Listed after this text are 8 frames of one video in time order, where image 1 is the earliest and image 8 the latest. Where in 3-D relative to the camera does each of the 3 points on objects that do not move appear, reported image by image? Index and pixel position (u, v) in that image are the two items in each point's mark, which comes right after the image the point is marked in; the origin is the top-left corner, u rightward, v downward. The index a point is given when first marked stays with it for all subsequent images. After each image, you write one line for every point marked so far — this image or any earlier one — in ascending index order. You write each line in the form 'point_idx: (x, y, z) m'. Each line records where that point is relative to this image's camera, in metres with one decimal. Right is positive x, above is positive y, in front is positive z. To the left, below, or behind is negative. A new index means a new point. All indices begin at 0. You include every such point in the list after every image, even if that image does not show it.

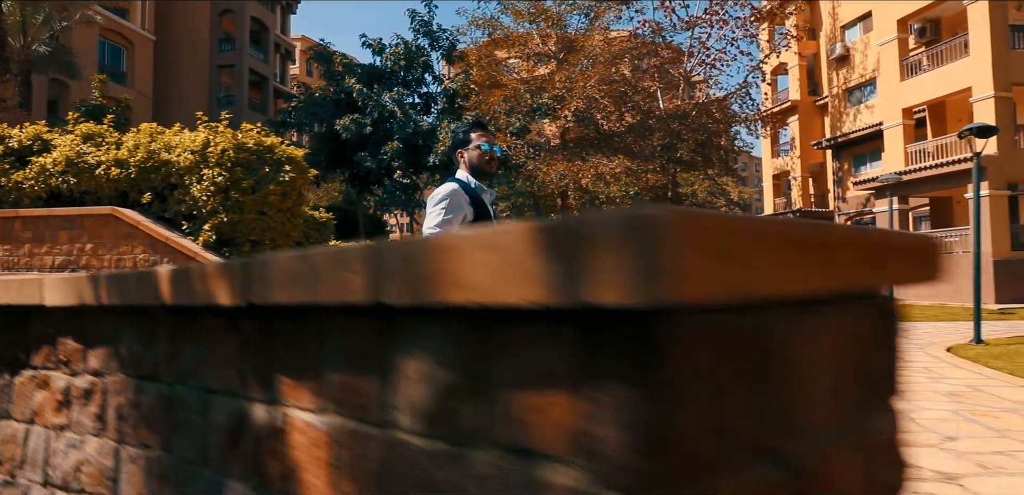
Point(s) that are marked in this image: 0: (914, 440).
0: (+2.9, -1.4, +5.3) m
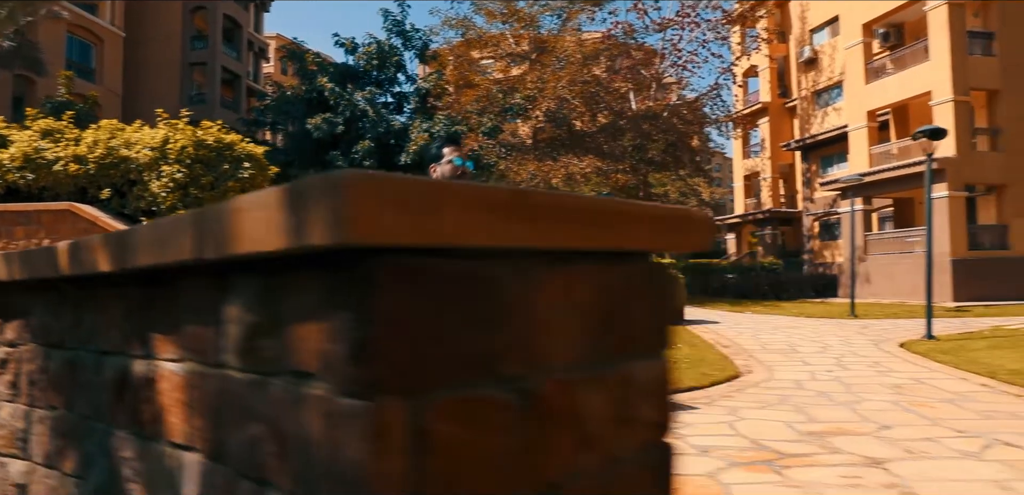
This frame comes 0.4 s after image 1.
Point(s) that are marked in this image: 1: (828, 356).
0: (+2.6, -1.4, +5.6) m
1: (+4.4, -1.5, +10.2) m
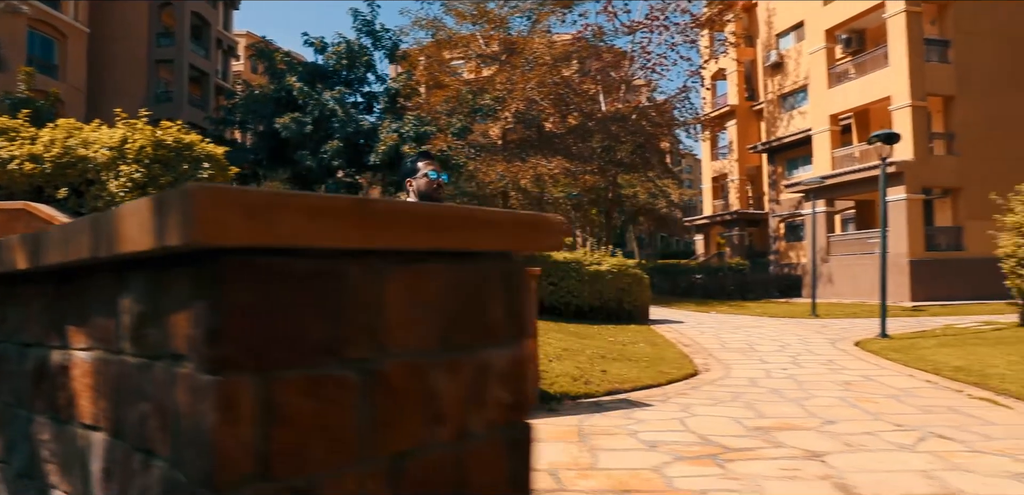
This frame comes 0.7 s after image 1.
0: (+2.2, -1.4, +5.8) m
1: (+3.9, -1.5, +10.5) m
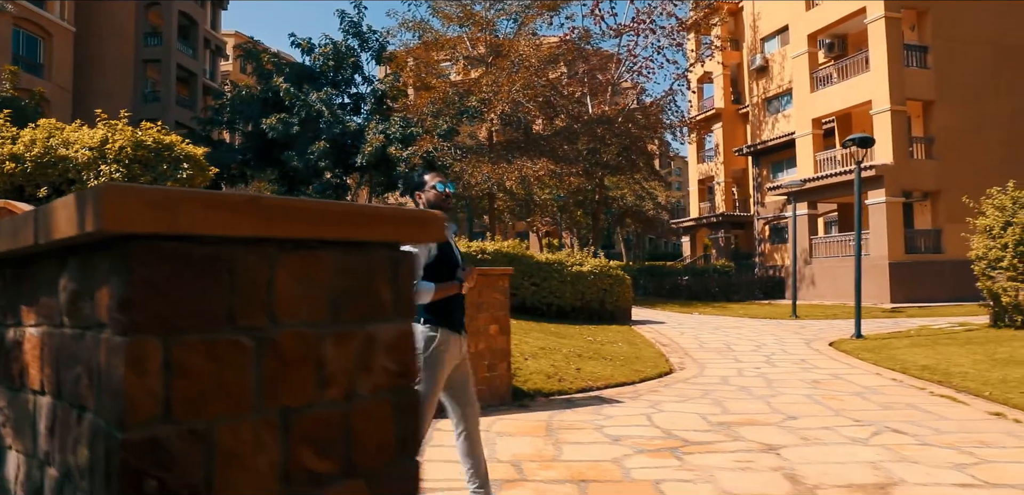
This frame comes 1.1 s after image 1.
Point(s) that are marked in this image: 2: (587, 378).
0: (+2.0, -1.4, +5.9) m
1: (+3.6, -1.6, +10.7) m
2: (+0.8, -1.4, +7.8) m
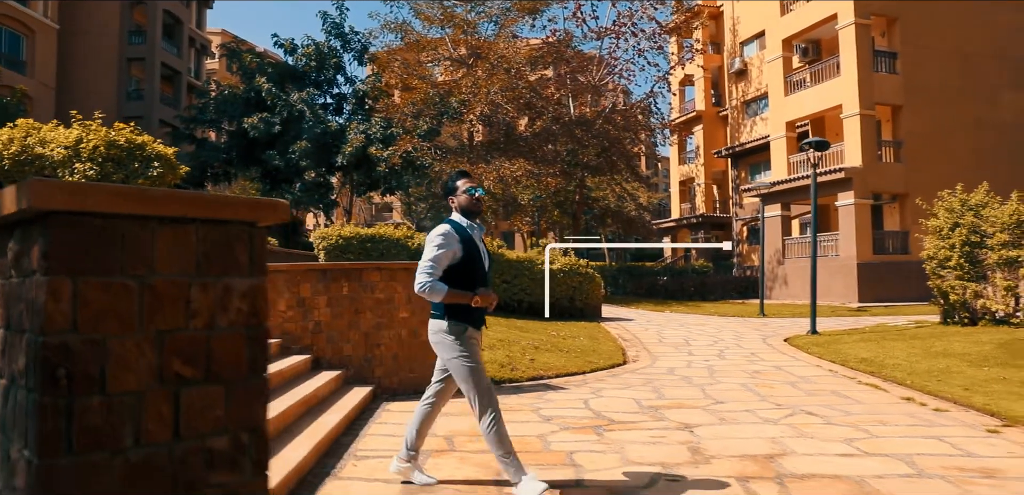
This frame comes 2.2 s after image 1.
0: (+1.5, -1.4, +6.4) m
1: (+3.1, -1.5, +11.2) m
2: (+0.3, -1.4, +8.3) m
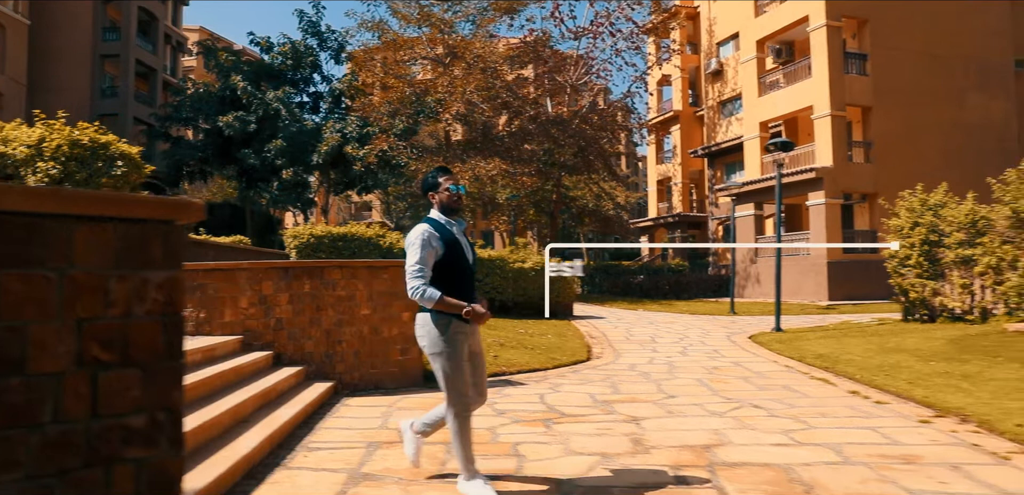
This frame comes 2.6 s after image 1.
0: (+1.2, -1.3, +6.6) m
1: (+2.6, -1.5, +11.4) m
2: (-0.1, -1.3, +8.4) m
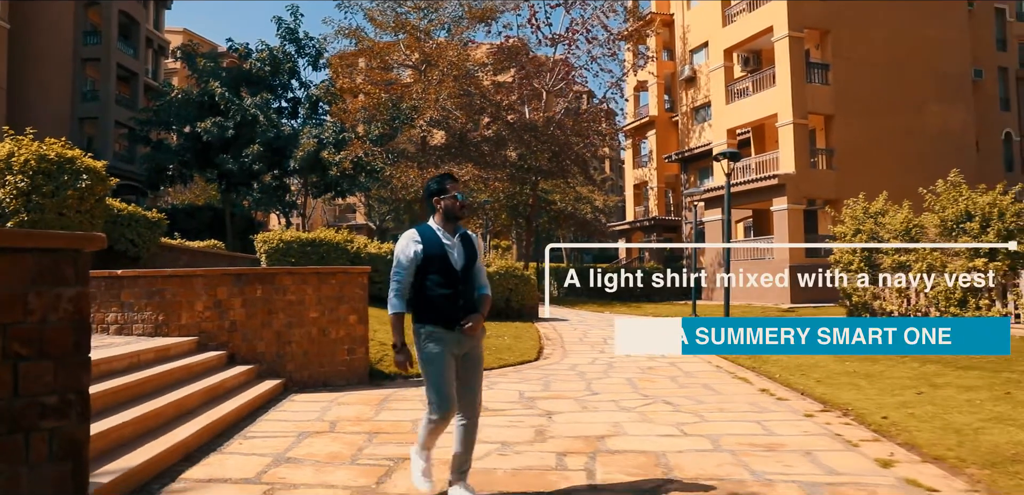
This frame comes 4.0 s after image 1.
0: (+0.5, -1.4, +7.2) m
1: (+1.9, -1.6, +12.0) m
2: (-0.8, -1.4, +9.0) m
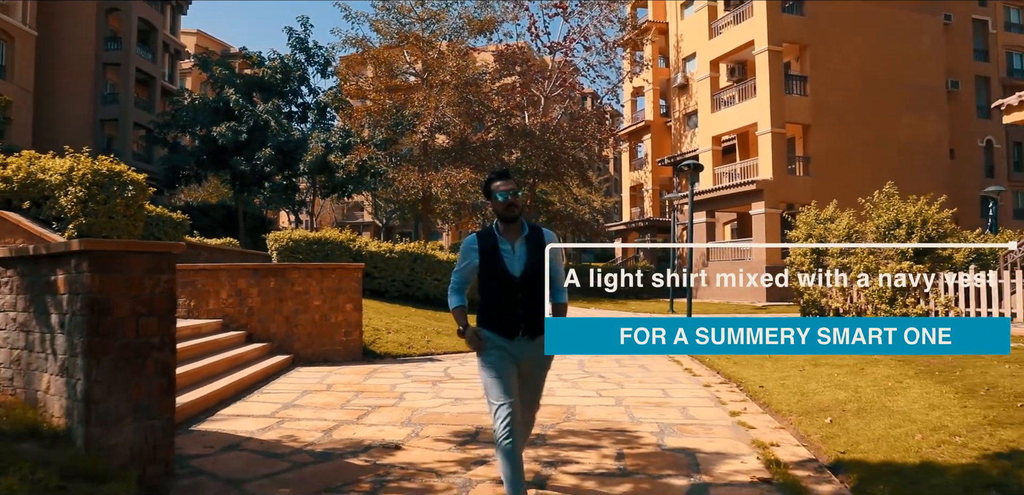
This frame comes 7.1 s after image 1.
0: (+0.1, -1.5, +8.8) m
1: (+1.5, -1.6, +13.6) m
2: (-1.2, -1.4, +10.6) m
